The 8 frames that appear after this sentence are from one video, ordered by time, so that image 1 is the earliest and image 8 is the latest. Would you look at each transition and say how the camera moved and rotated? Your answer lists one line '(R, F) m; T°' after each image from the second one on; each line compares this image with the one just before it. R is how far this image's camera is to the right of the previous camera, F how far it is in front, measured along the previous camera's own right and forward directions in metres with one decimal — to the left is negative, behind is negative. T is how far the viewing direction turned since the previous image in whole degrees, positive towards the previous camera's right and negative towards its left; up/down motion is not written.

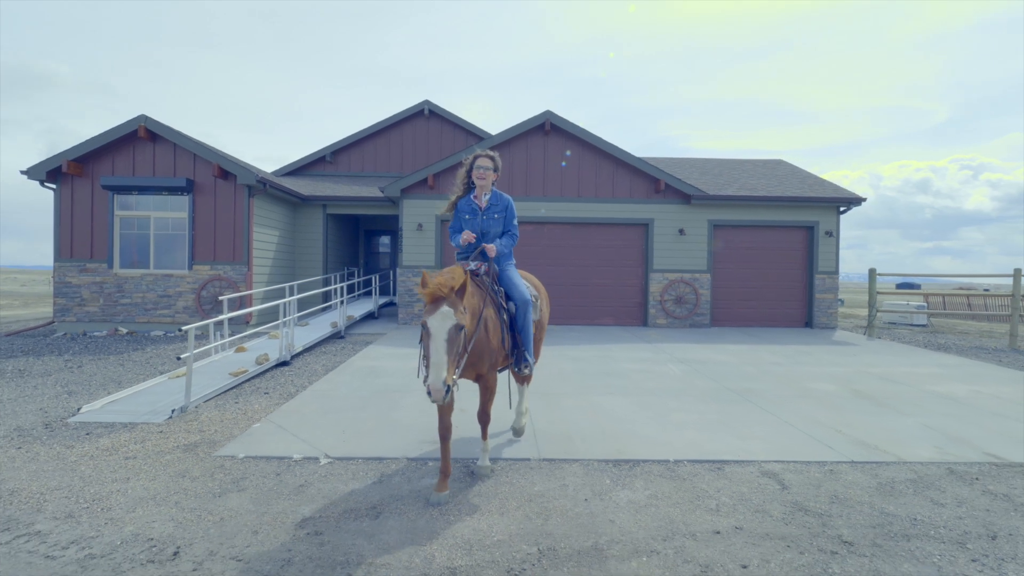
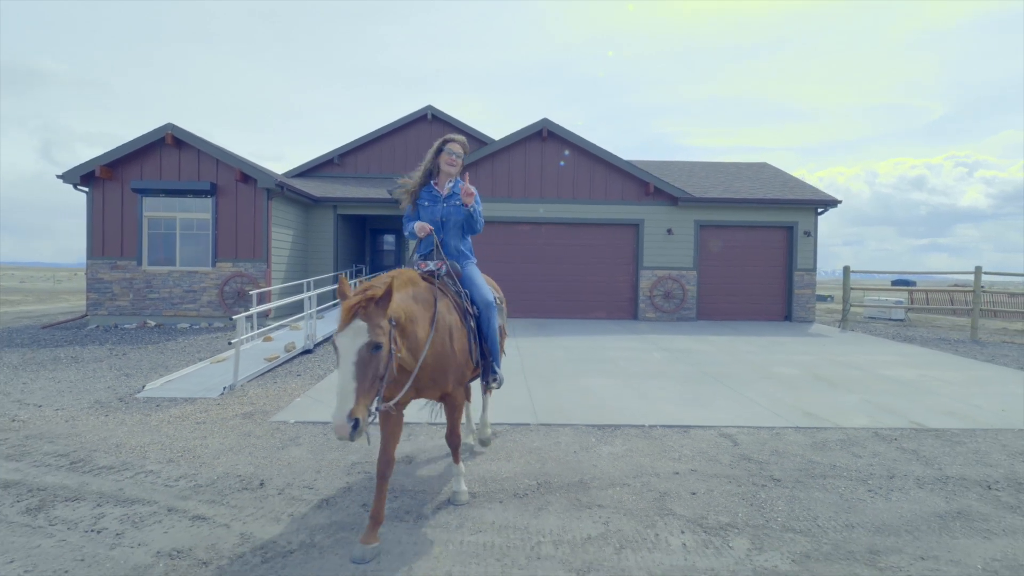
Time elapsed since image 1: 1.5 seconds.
(-0.1, -1.0) m; 0°
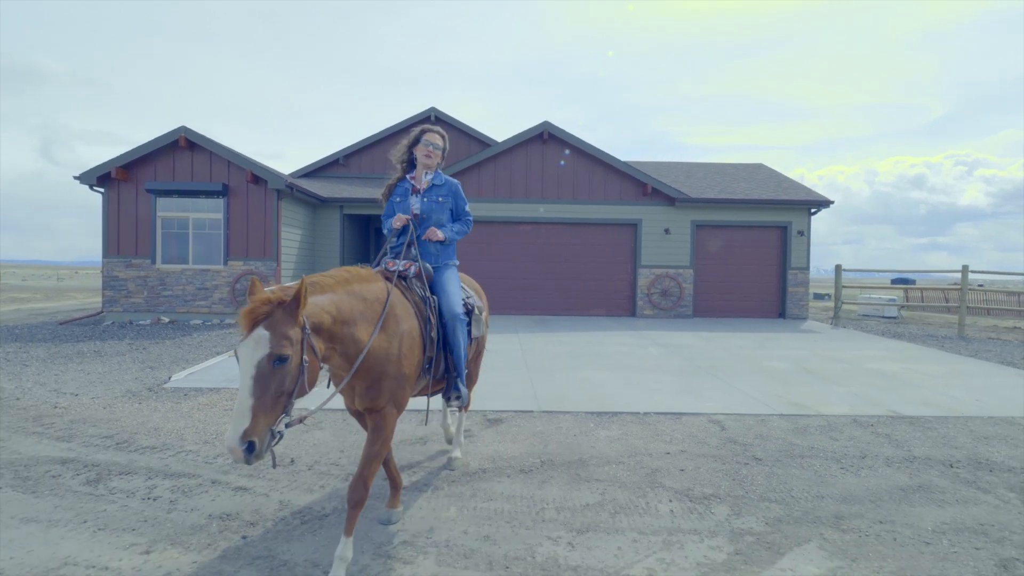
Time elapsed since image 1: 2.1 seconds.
(-0.1, -0.4) m; 0°
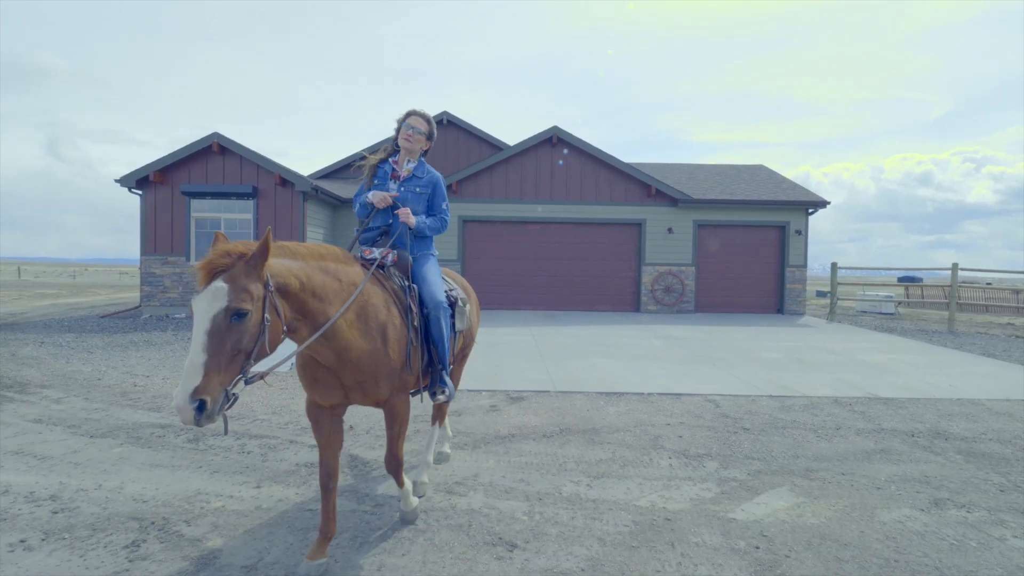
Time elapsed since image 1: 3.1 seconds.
(-0.2, -0.8) m; 0°
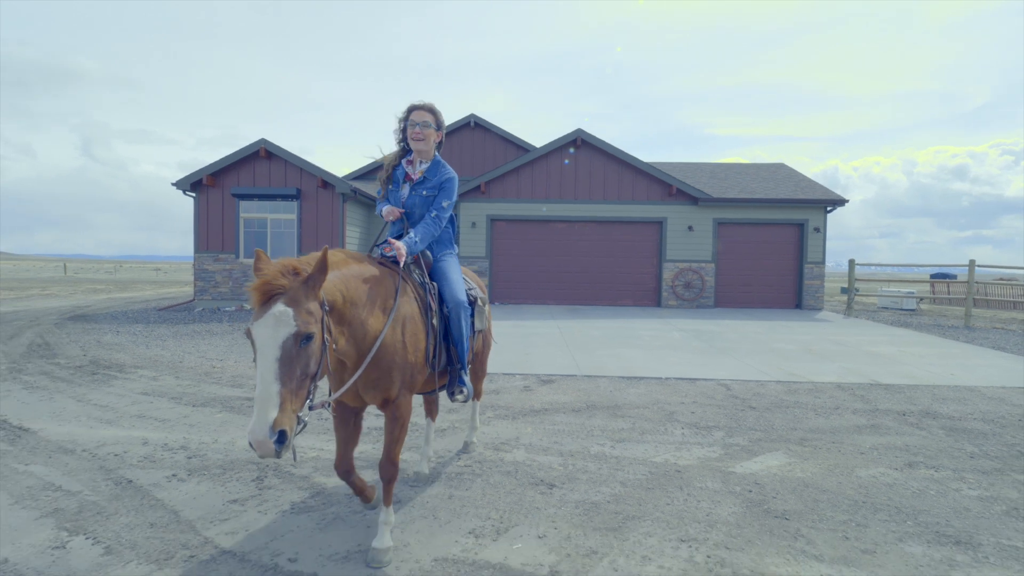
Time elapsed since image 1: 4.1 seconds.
(-0.1, -0.8) m; -2°
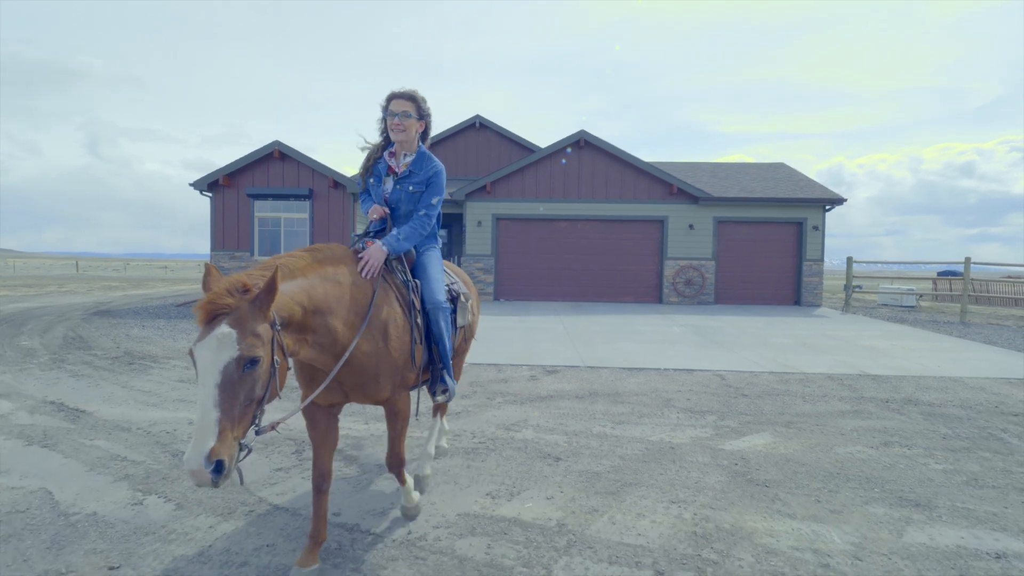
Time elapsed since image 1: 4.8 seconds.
(-0.1, -0.5) m; 0°
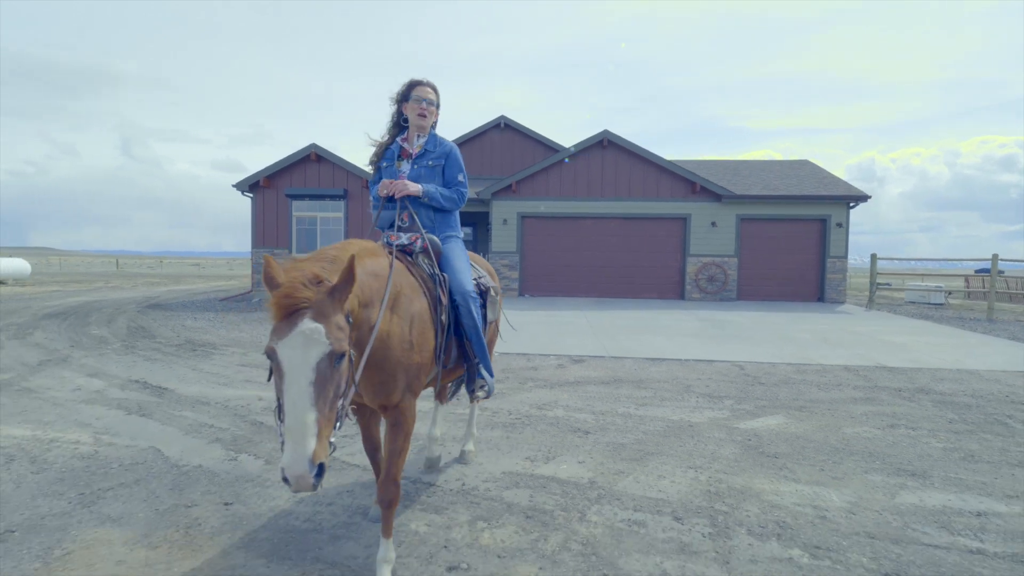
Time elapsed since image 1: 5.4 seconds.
(-0.1, -0.6) m; -2°
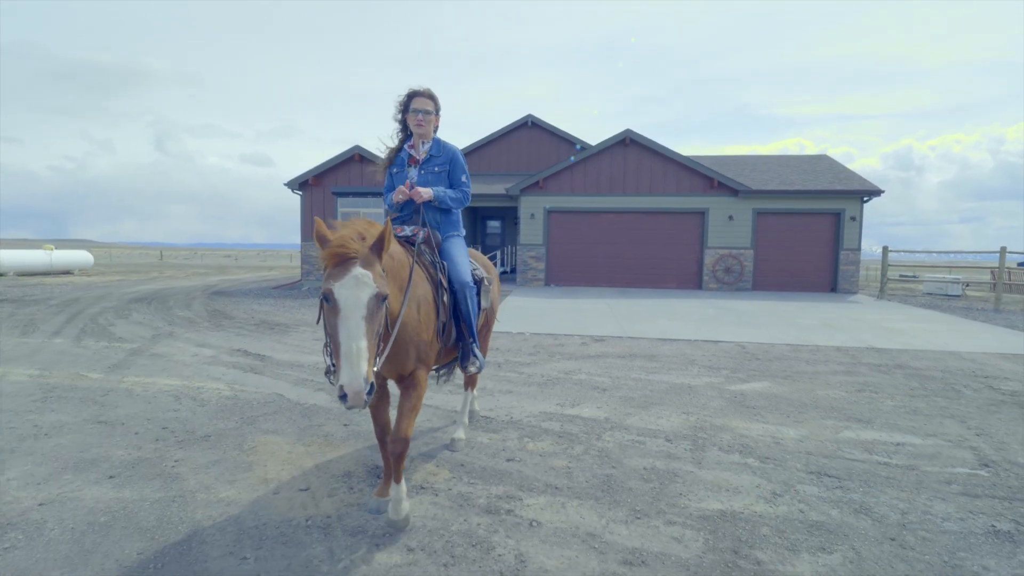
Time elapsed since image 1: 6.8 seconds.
(-0.1, -1.3) m; -2°
